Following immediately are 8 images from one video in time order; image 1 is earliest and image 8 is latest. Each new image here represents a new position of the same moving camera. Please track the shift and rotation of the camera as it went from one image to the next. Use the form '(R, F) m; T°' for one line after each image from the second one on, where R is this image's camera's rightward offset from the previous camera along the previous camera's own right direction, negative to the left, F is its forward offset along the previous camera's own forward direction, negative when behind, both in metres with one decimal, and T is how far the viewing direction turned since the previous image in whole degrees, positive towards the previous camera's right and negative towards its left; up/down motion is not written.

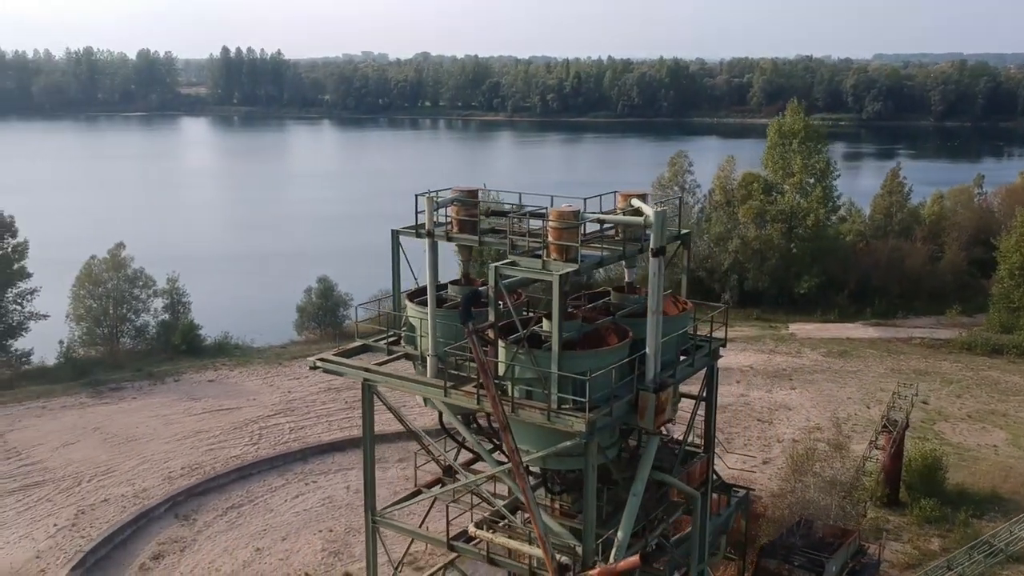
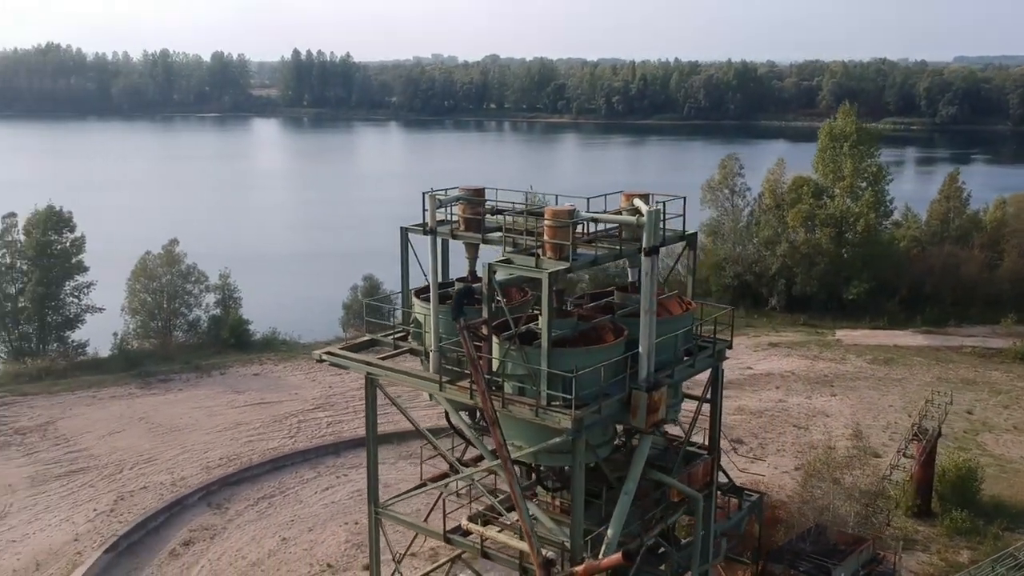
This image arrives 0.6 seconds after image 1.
(+0.8, -0.1) m; -4°
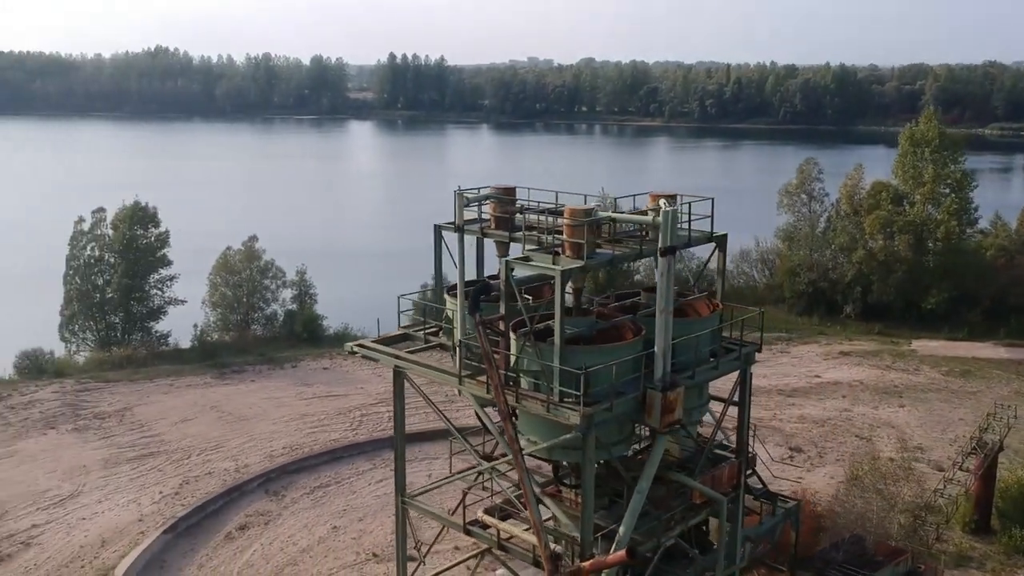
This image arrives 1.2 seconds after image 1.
(+0.9, -0.2) m; -5°
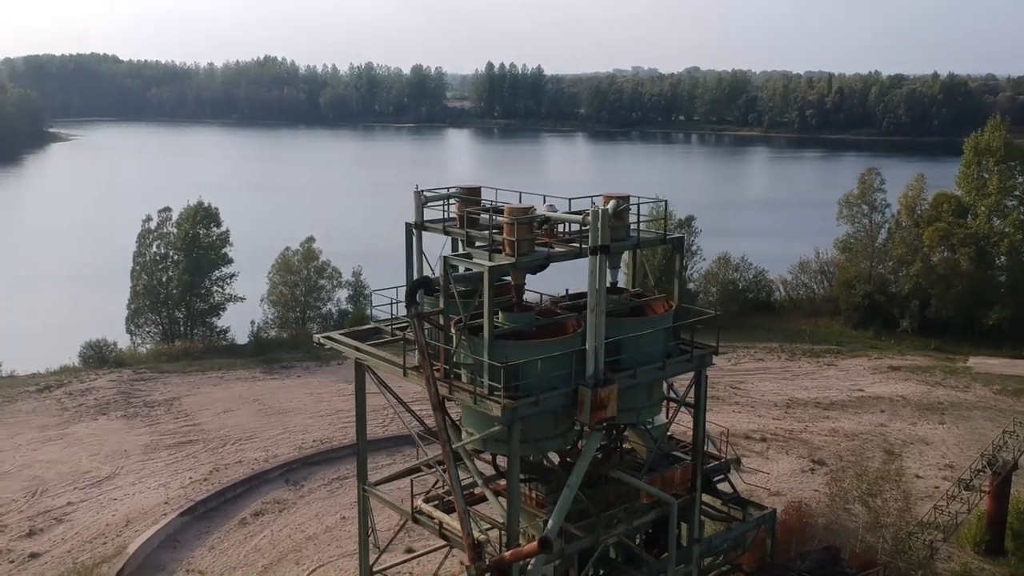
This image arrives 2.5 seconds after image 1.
(+1.9, -0.2) m; -6°
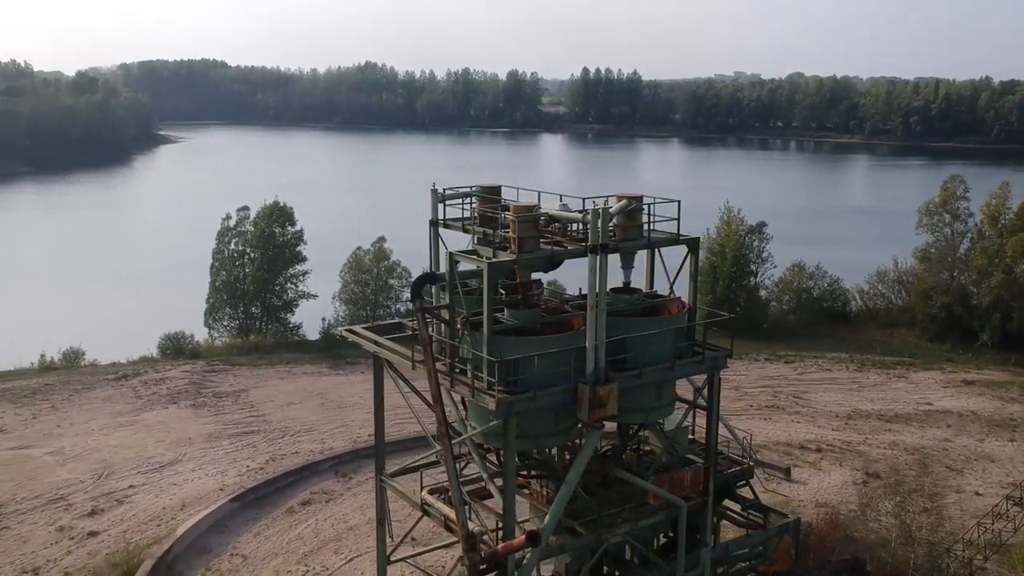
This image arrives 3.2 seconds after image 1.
(+1.1, -0.1) m; -6°
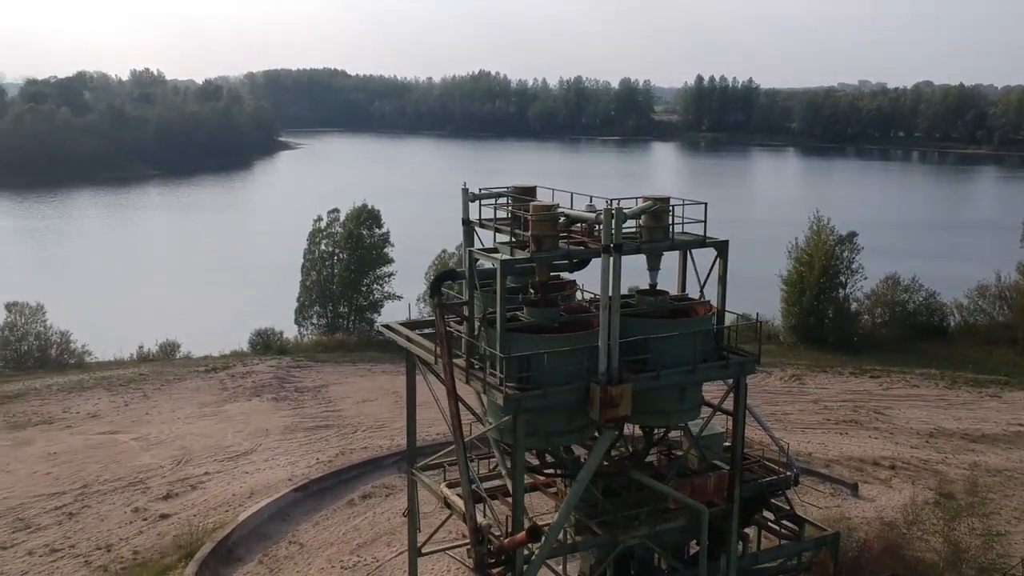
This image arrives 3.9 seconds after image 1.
(+1.2, -0.1) m; -7°
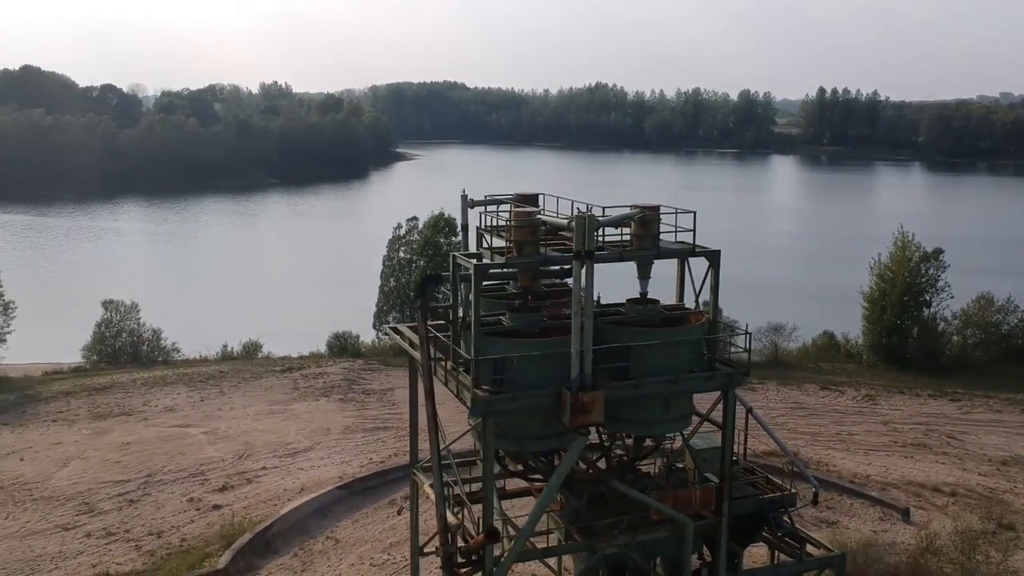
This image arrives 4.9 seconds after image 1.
(+1.7, -0.1) m; -7°
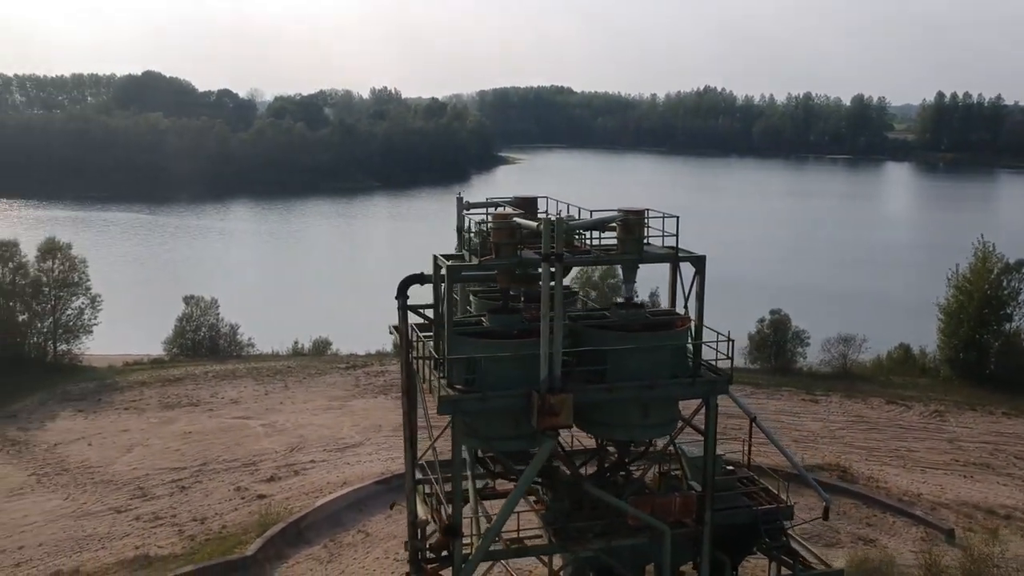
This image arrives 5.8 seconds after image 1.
(+1.6, 0.0) m; -6°
